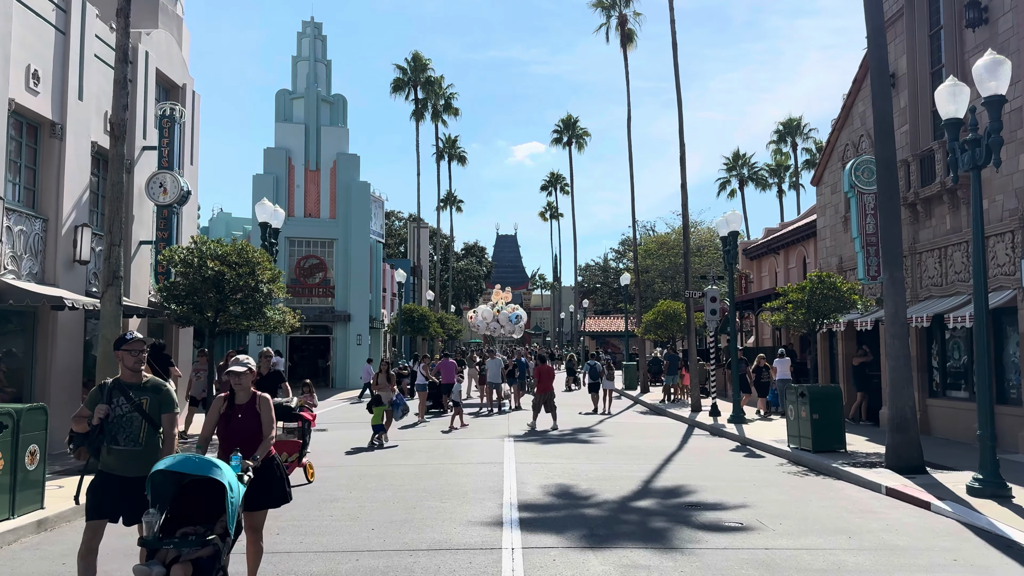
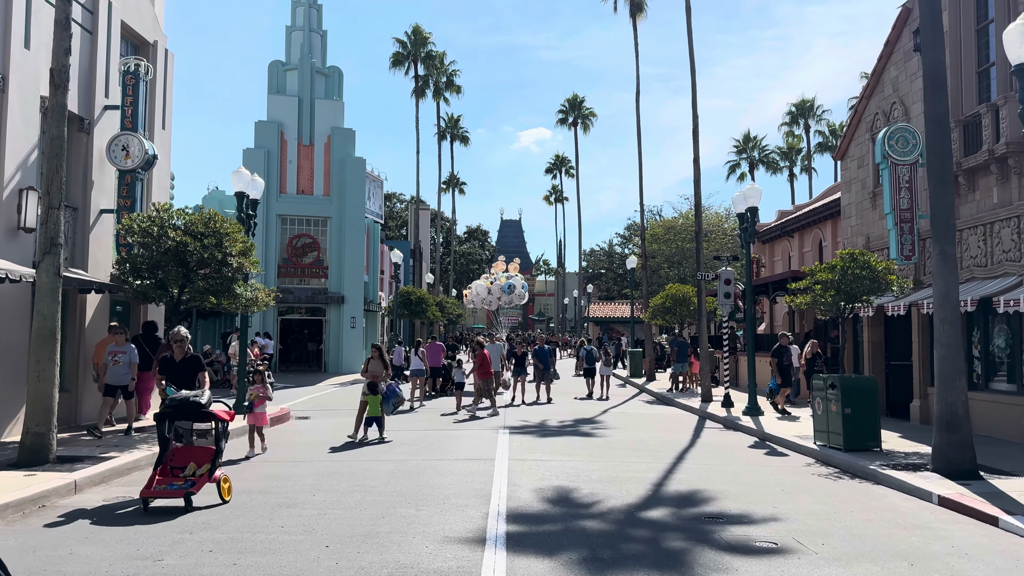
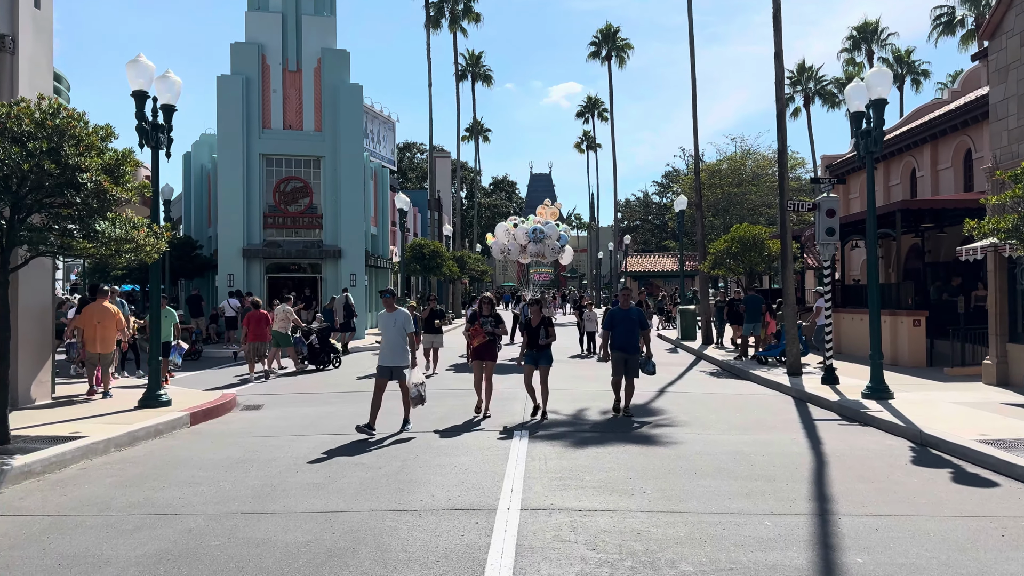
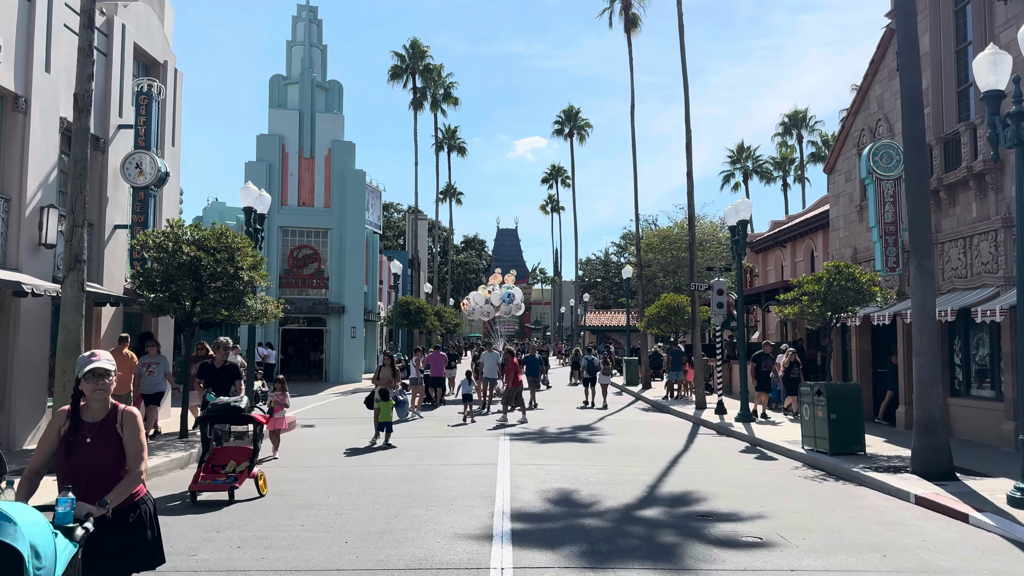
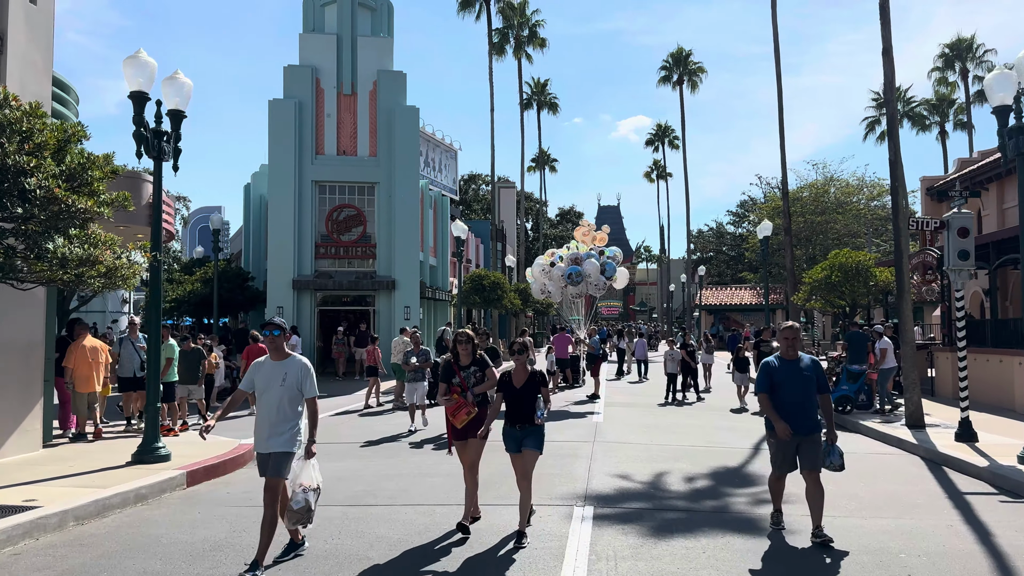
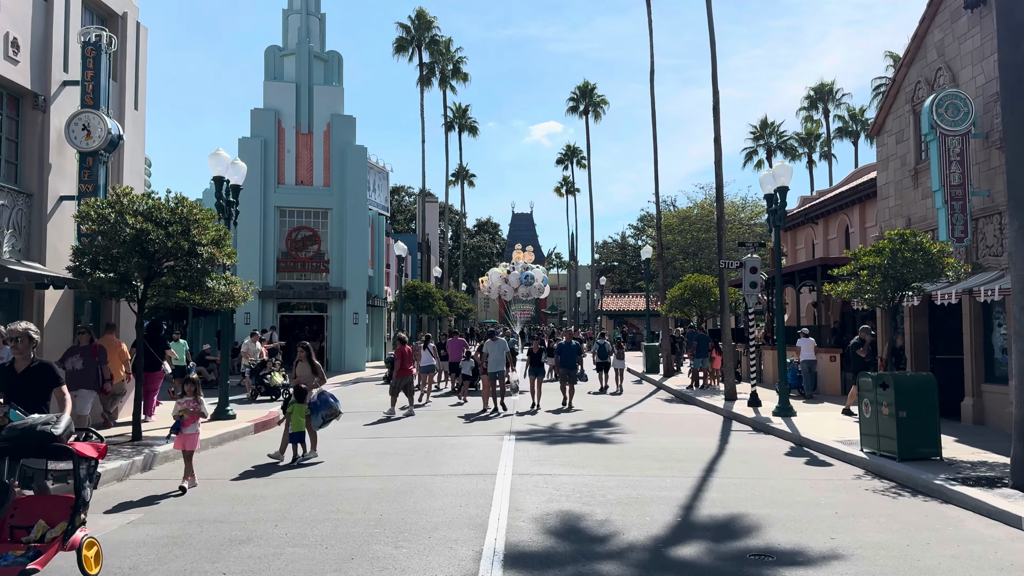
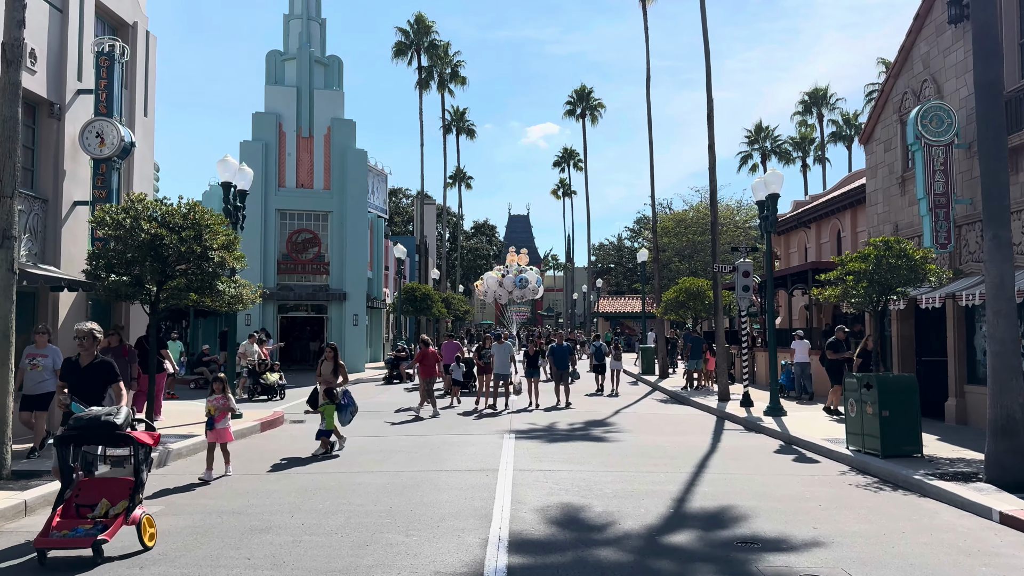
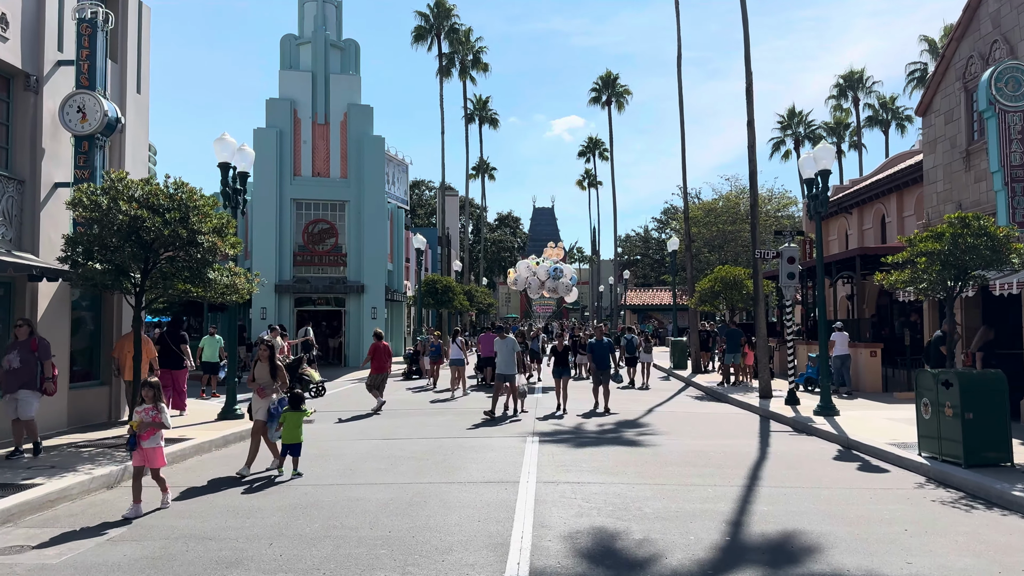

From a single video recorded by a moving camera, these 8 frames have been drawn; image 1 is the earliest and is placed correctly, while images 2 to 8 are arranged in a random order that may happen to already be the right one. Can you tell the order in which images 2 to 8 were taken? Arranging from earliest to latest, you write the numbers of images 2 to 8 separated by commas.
4, 2, 7, 6, 8, 3, 5
